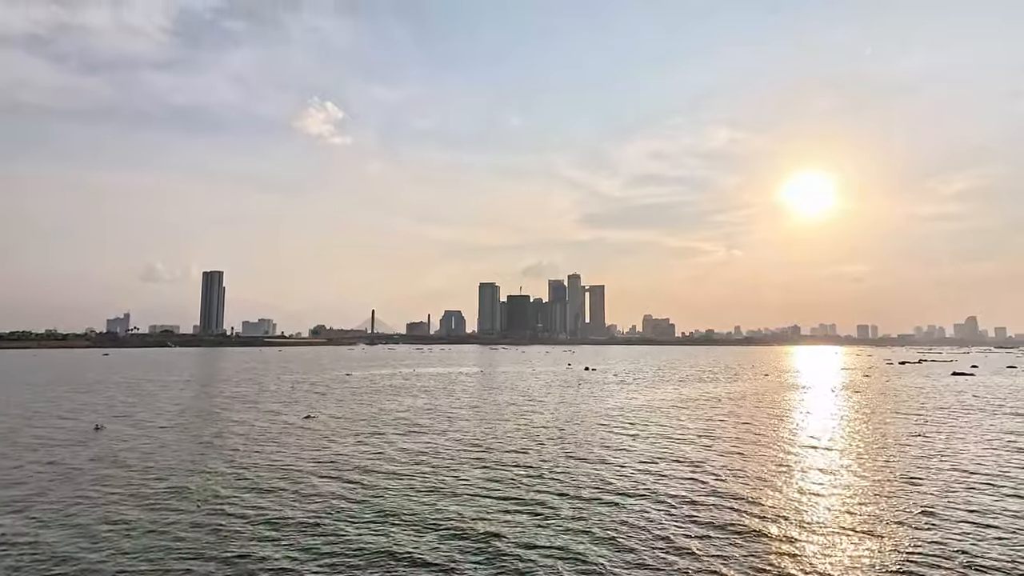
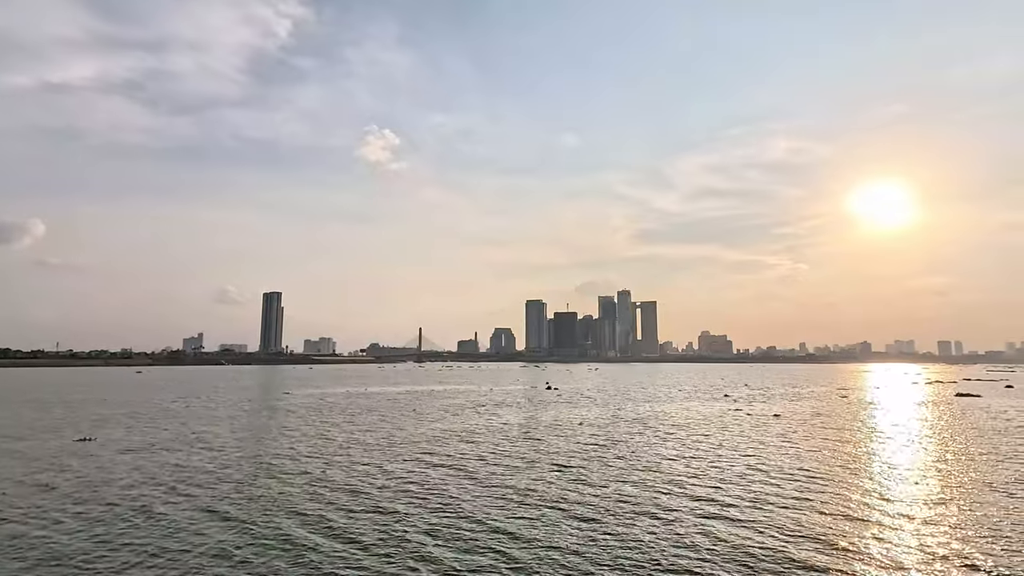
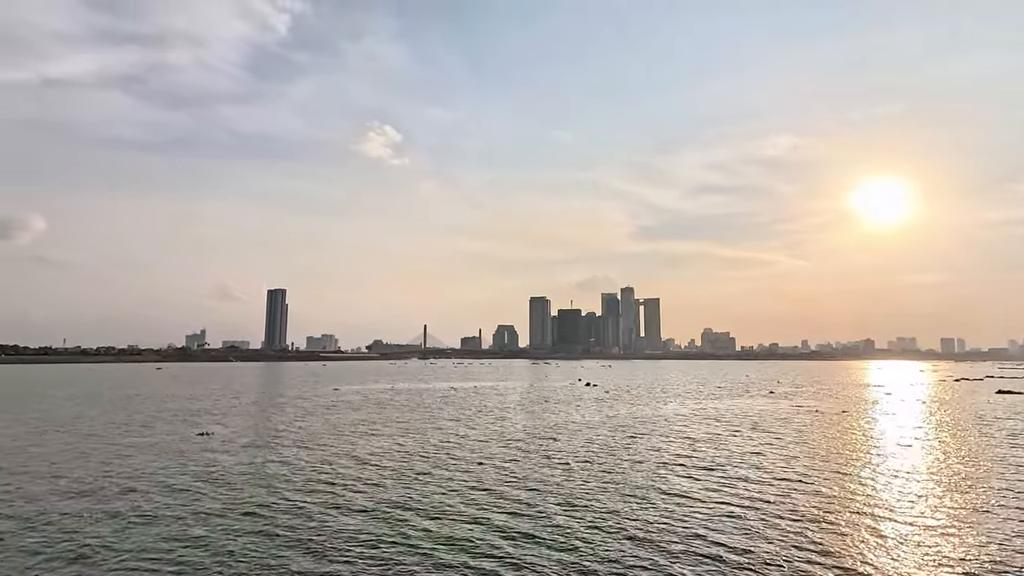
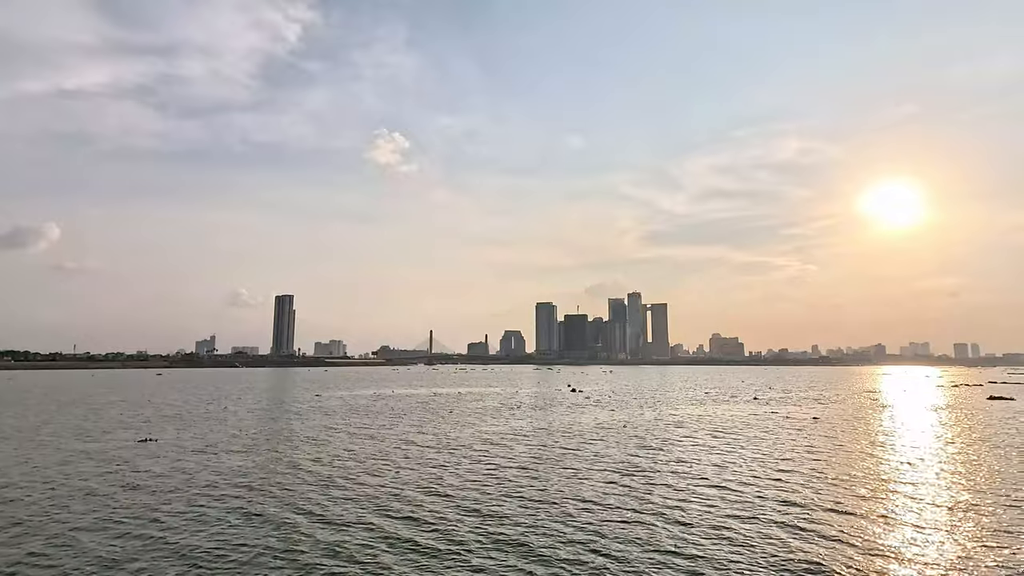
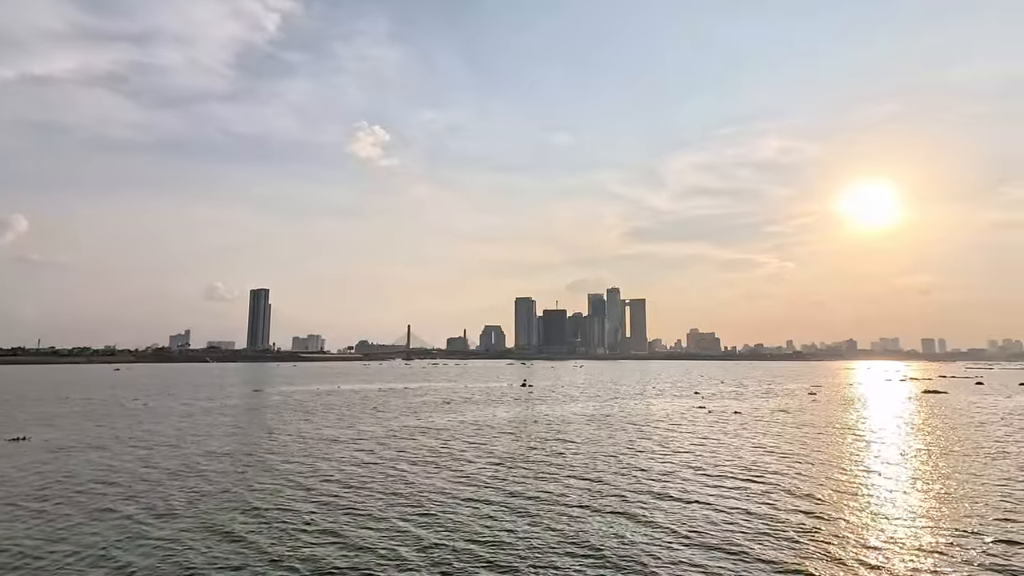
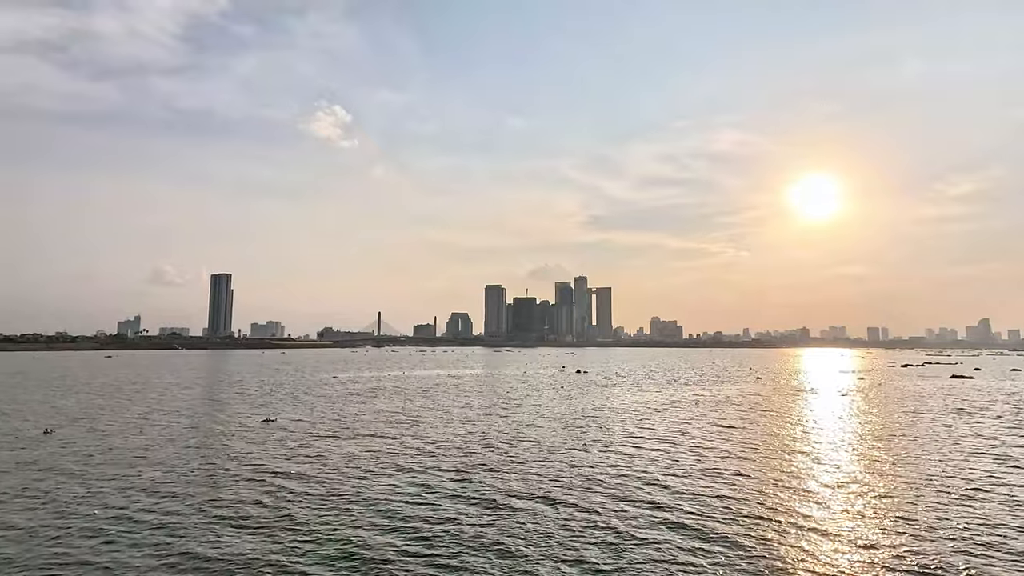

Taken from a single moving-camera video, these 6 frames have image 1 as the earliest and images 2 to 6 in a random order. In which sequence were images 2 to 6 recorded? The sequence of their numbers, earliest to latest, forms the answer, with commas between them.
6, 3, 4, 2, 5
